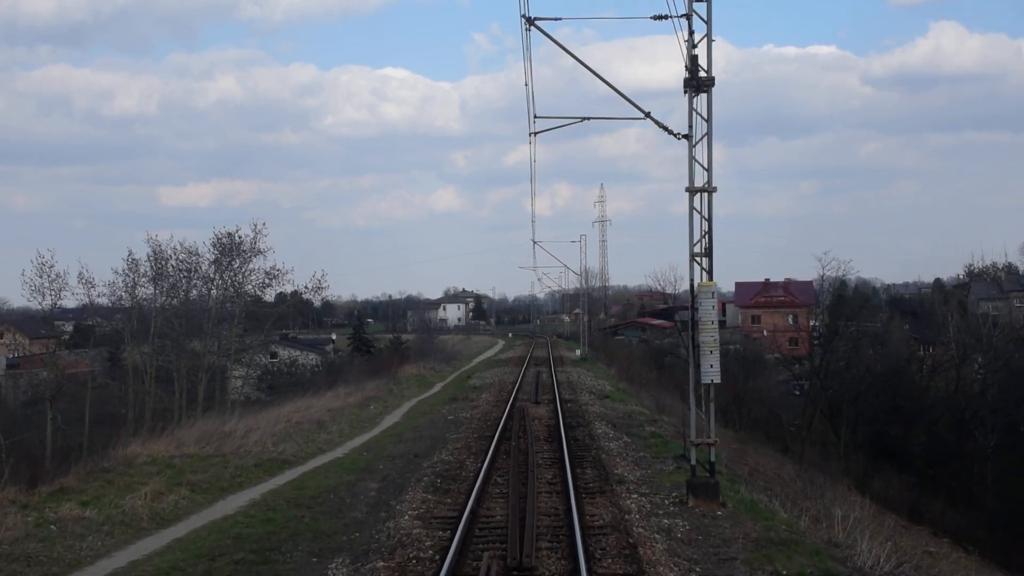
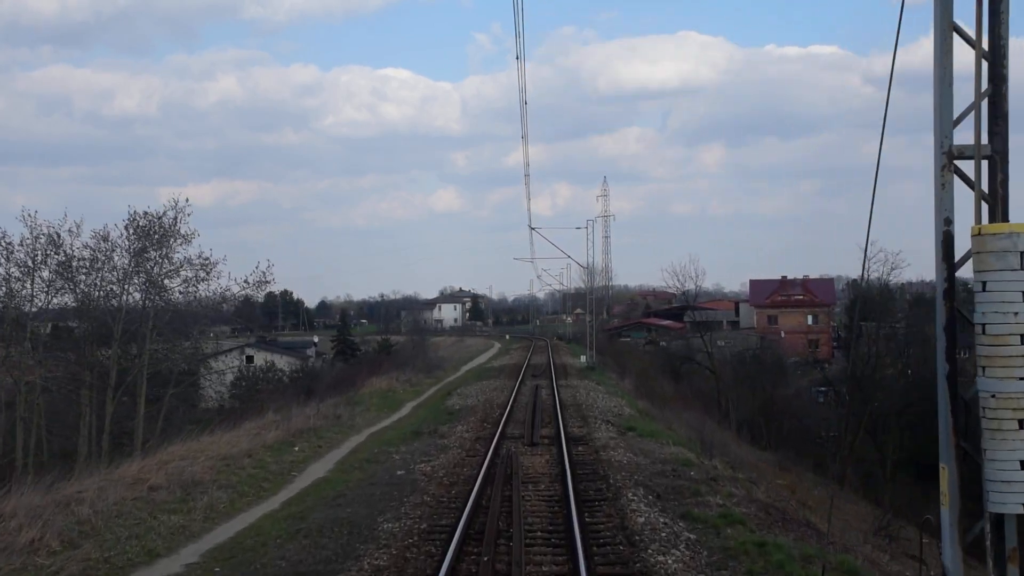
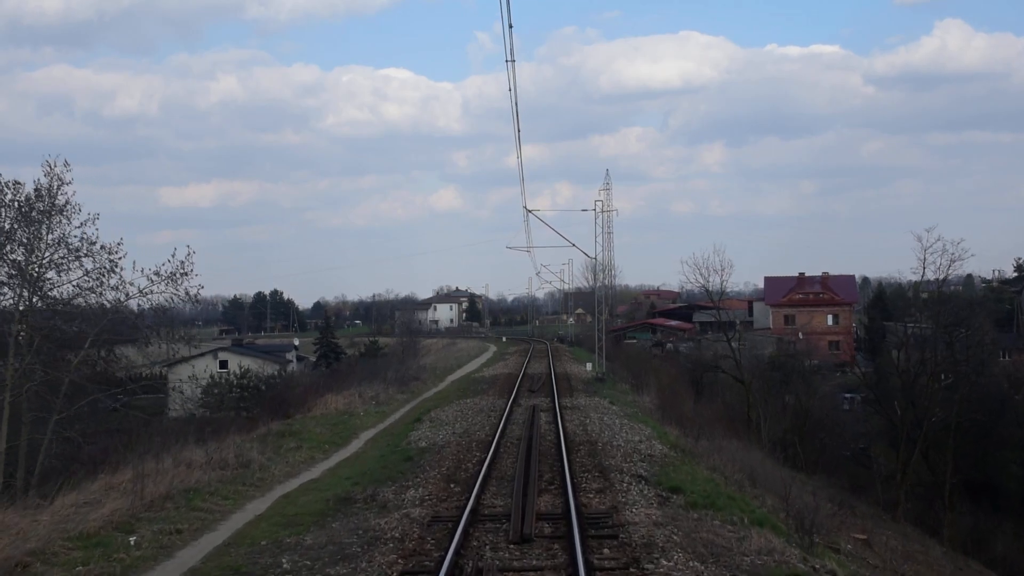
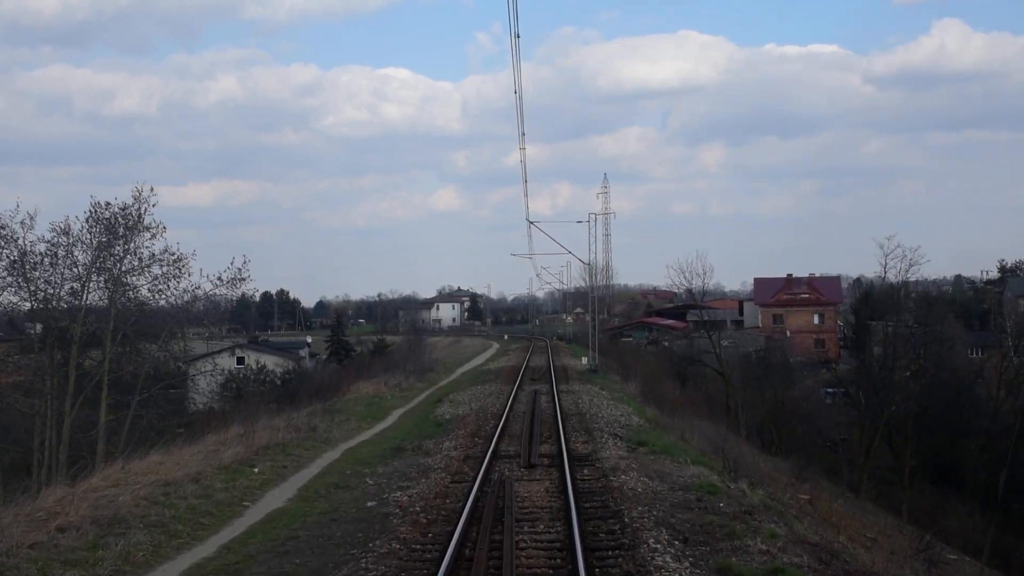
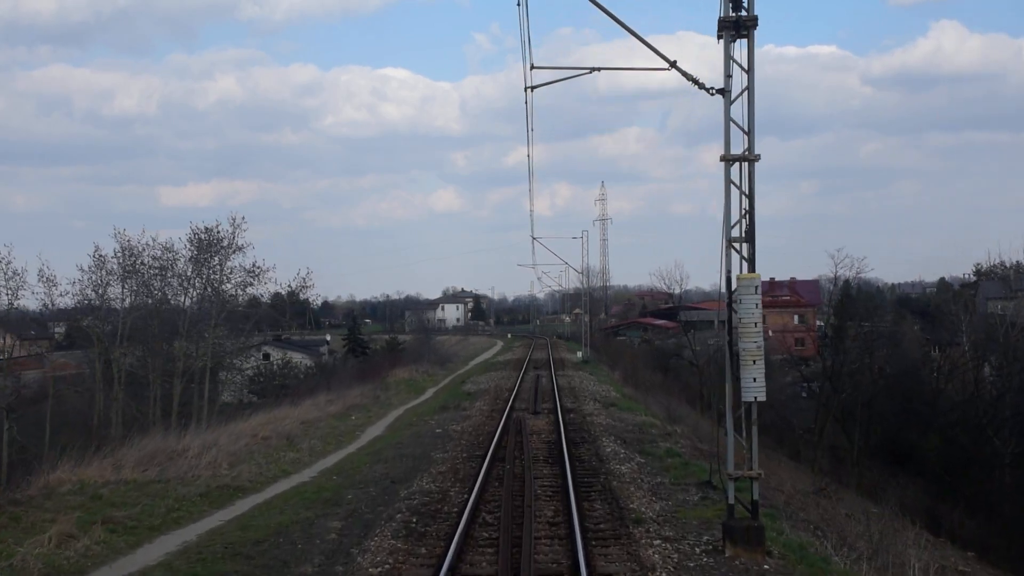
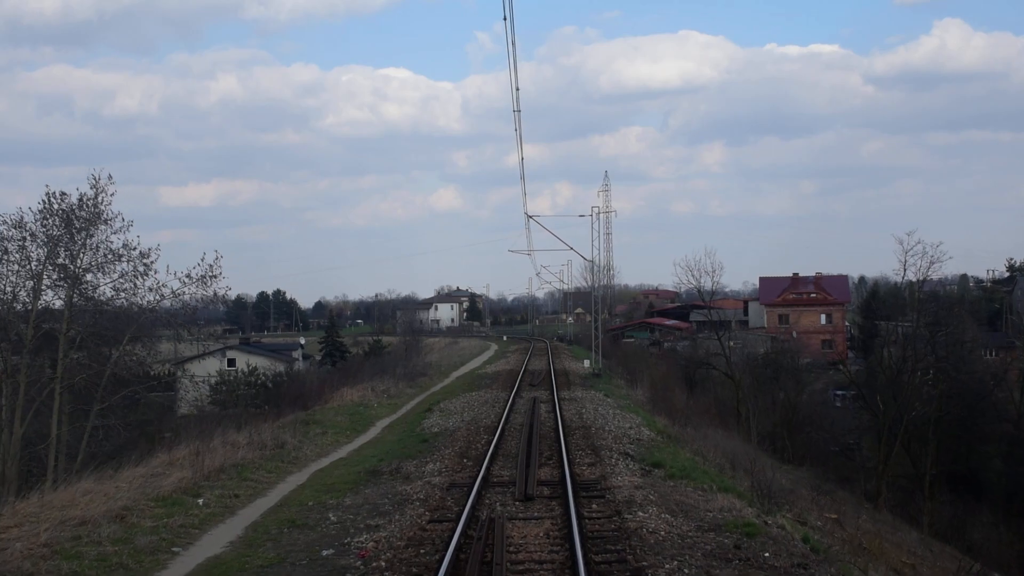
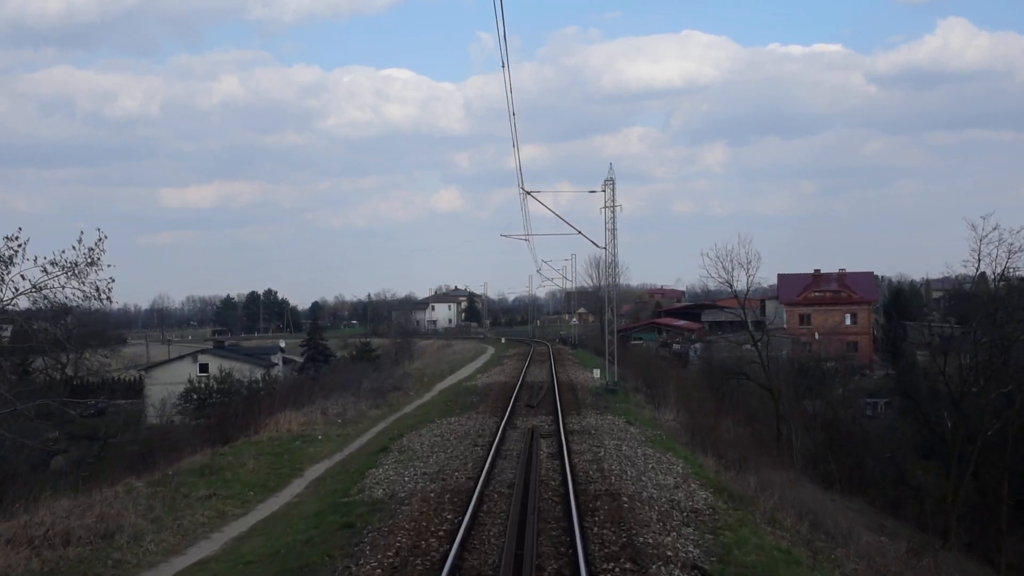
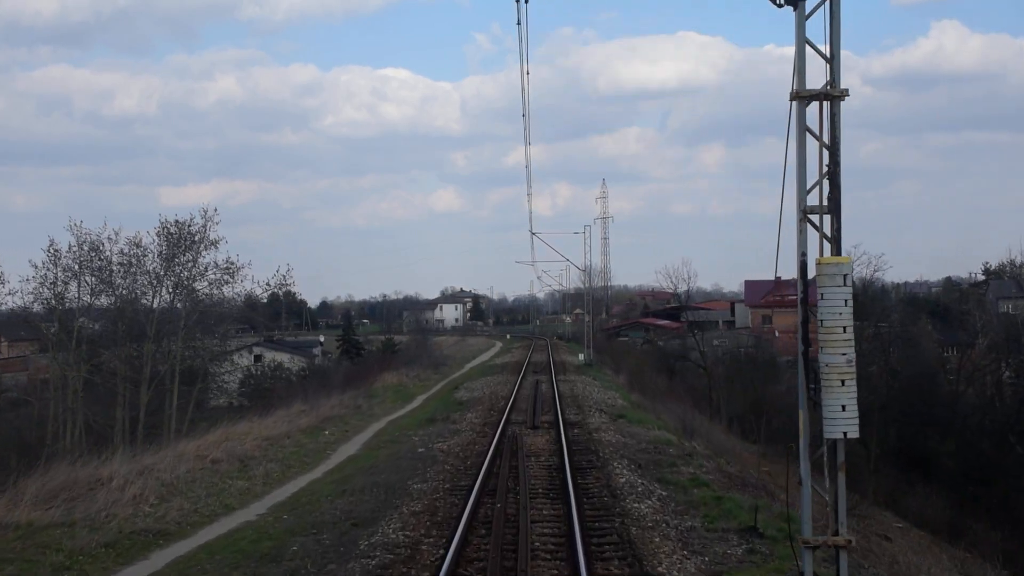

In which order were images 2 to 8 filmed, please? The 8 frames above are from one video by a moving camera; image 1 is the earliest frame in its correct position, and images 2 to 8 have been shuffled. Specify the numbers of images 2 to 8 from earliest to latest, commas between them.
5, 8, 2, 4, 6, 3, 7
